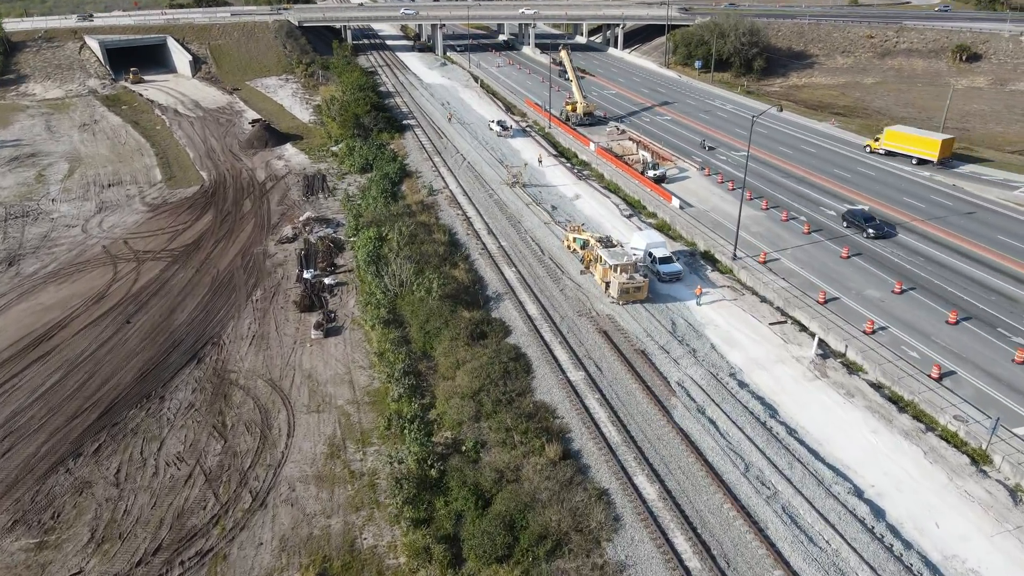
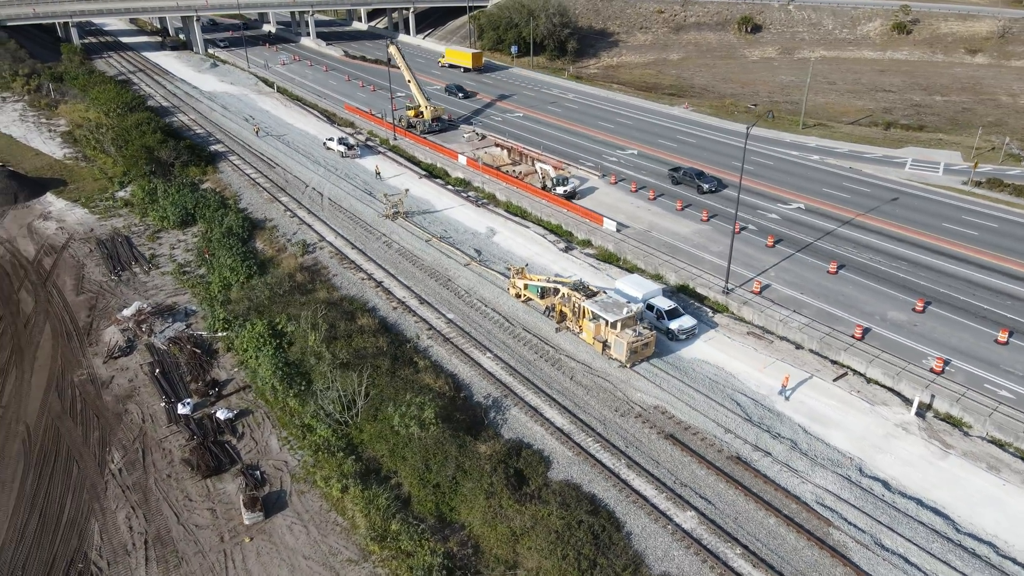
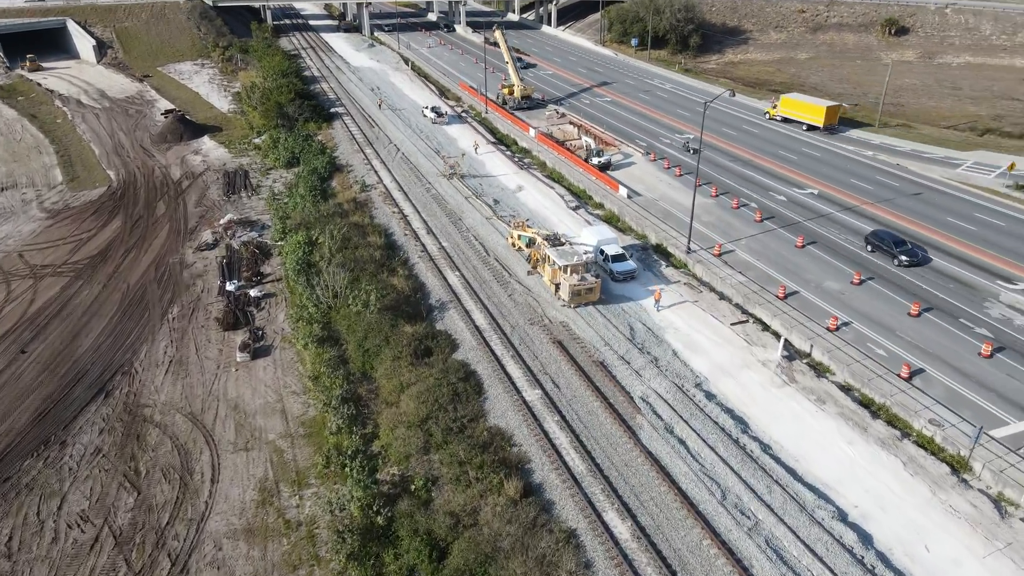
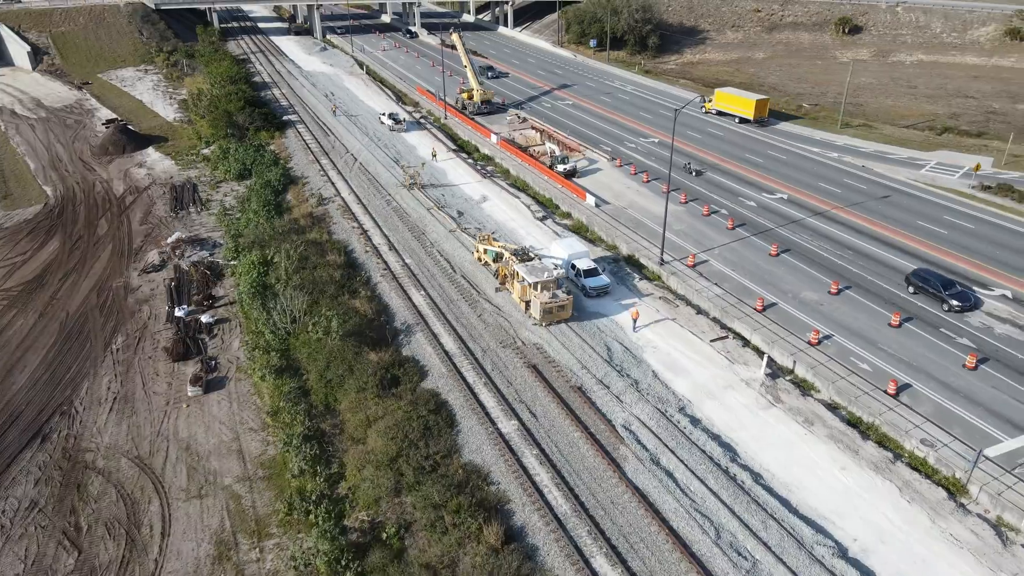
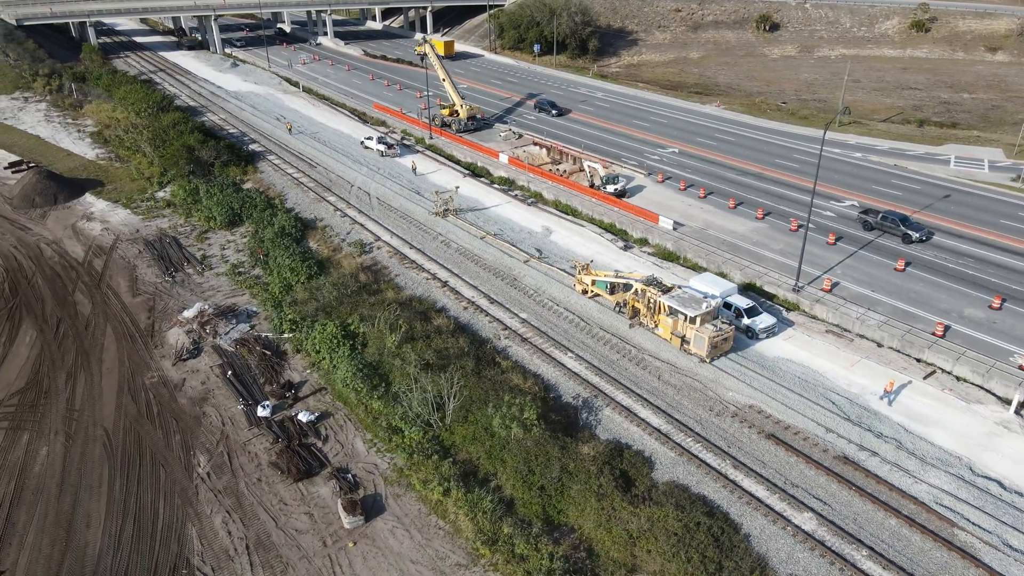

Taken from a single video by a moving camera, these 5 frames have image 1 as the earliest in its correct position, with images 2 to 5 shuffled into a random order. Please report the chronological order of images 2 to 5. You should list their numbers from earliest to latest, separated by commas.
3, 4, 2, 5
